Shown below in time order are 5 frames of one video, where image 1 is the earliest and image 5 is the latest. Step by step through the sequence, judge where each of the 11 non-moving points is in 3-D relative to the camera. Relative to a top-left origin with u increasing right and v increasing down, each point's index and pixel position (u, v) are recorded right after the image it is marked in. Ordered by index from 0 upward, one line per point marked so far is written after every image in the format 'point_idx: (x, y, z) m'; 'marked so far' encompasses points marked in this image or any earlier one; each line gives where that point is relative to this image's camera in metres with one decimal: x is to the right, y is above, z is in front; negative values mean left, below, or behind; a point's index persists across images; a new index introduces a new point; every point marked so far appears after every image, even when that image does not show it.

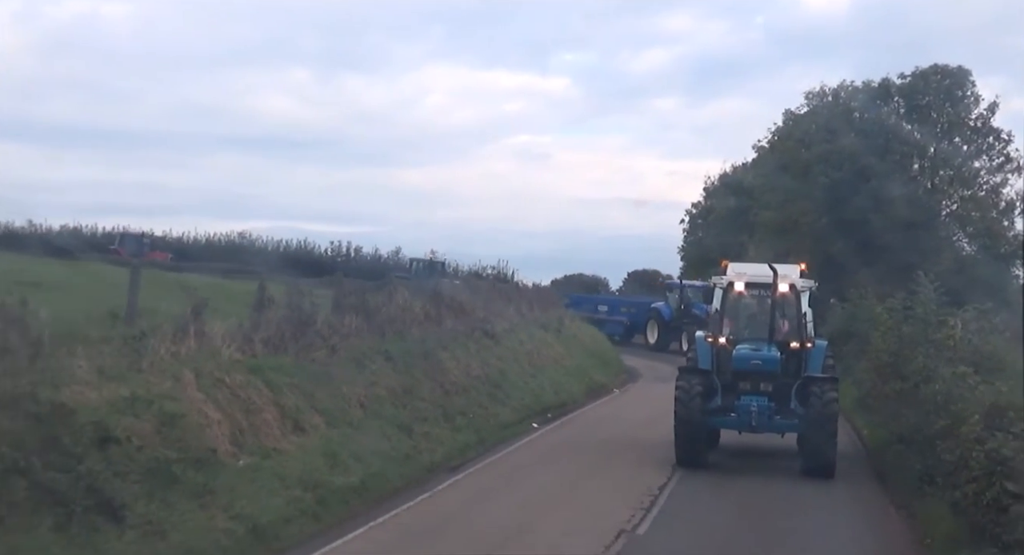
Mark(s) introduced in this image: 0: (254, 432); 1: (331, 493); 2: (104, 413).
0: (-3.1, -1.9, +12.6) m
1: (-2.2, -2.6, +12.3) m
2: (-3.9, -1.3, +9.9) m
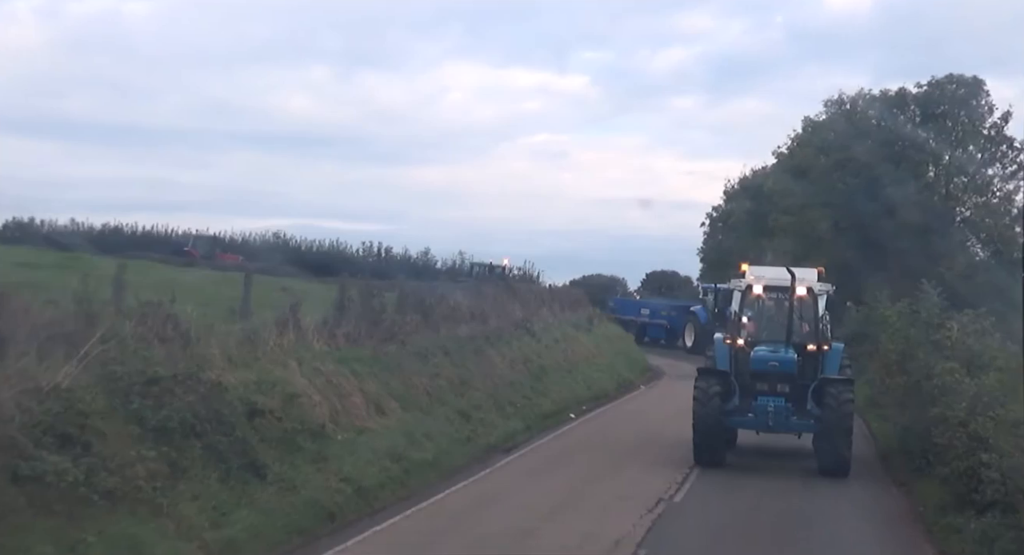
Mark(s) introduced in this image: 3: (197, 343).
0: (-2.3, -1.9, +14.8) m
1: (-1.4, -2.7, +14.5) m
2: (-3.2, -1.3, +12.1) m
3: (-3.8, -0.8, +12.3) m
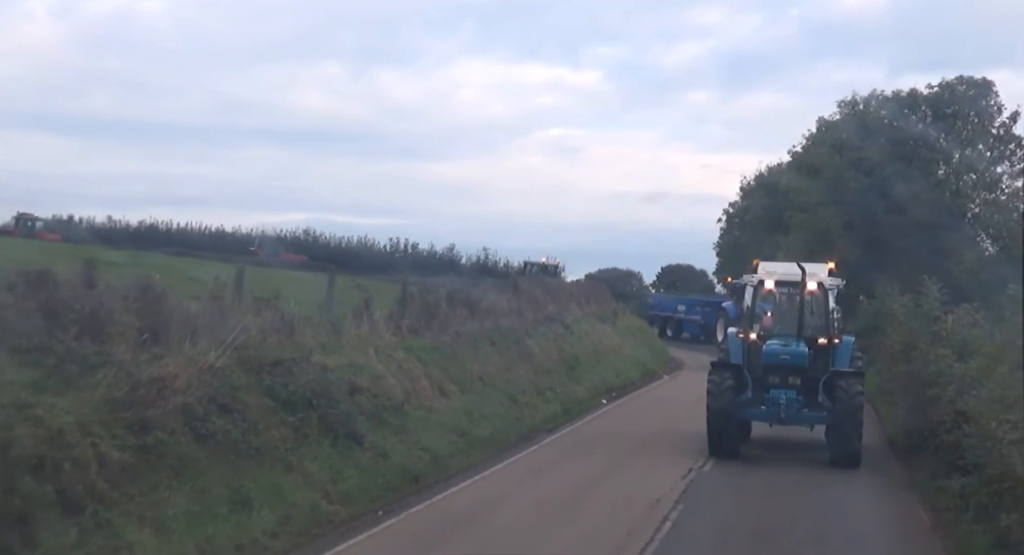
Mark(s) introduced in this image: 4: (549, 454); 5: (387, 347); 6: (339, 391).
0: (-1.5, -1.9, +17.1) m
1: (-0.6, -2.6, +16.7) m
2: (-2.4, -1.3, +14.4) m
3: (-3.0, -0.8, +14.6) m
4: (+0.6, -3.0, +17.4) m
5: (-2.2, -1.2, +17.5) m
6: (-2.3, -1.5, +13.8) m
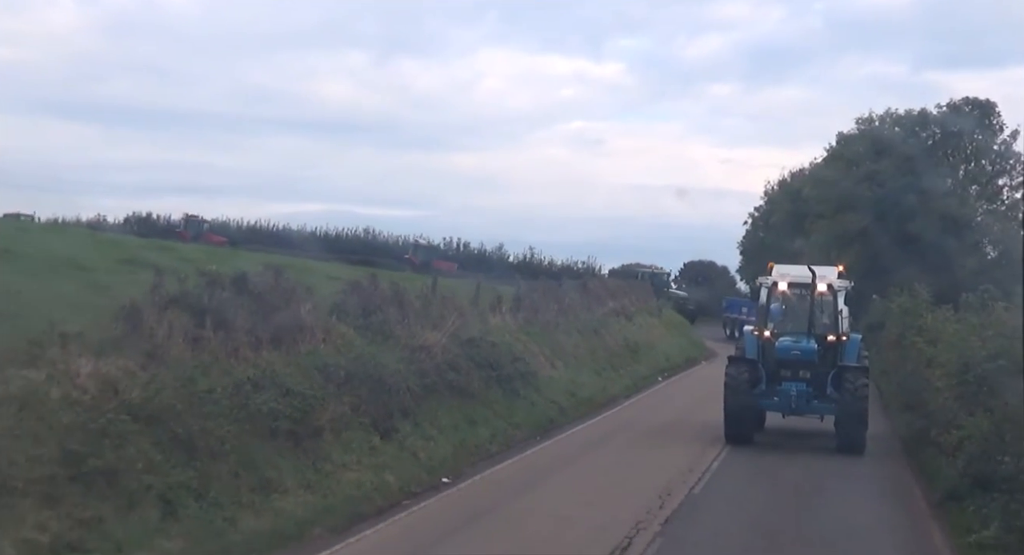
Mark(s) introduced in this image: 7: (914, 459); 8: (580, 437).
0: (+0.6, -2.0, +23.7) m
1: (+1.6, -2.8, +23.4) m
2: (-0.3, -1.5, +21.0) m
3: (-0.9, -0.9, +21.2) m
4: (+2.8, -3.1, +24.0) m
5: (+0.1, -1.3, +24.2) m
6: (-0.2, -1.7, +20.4) m
7: (+7.3, -3.3, +18.5) m
8: (+1.3, -3.0, +19.2) m
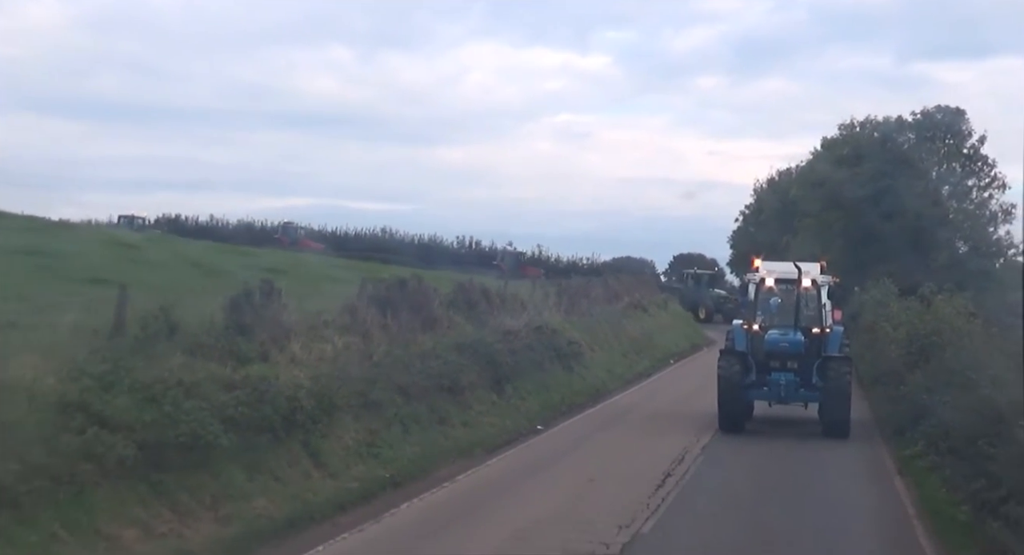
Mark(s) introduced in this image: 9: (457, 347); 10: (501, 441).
0: (+2.0, -2.0, +29.5) m
1: (+2.9, -2.7, +29.1) m
2: (+1.1, -1.5, +26.8) m
3: (+0.5, -0.9, +27.0) m
4: (+4.2, -3.1, +29.8) m
5: (+1.4, -1.3, +30.0) m
6: (+1.2, -1.7, +26.2) m
7: (+8.7, -3.3, +24.4) m
8: (+2.8, -3.0, +25.0) m
9: (-1.1, -1.3, +19.7) m
10: (-0.2, -2.7, +17.3) m
